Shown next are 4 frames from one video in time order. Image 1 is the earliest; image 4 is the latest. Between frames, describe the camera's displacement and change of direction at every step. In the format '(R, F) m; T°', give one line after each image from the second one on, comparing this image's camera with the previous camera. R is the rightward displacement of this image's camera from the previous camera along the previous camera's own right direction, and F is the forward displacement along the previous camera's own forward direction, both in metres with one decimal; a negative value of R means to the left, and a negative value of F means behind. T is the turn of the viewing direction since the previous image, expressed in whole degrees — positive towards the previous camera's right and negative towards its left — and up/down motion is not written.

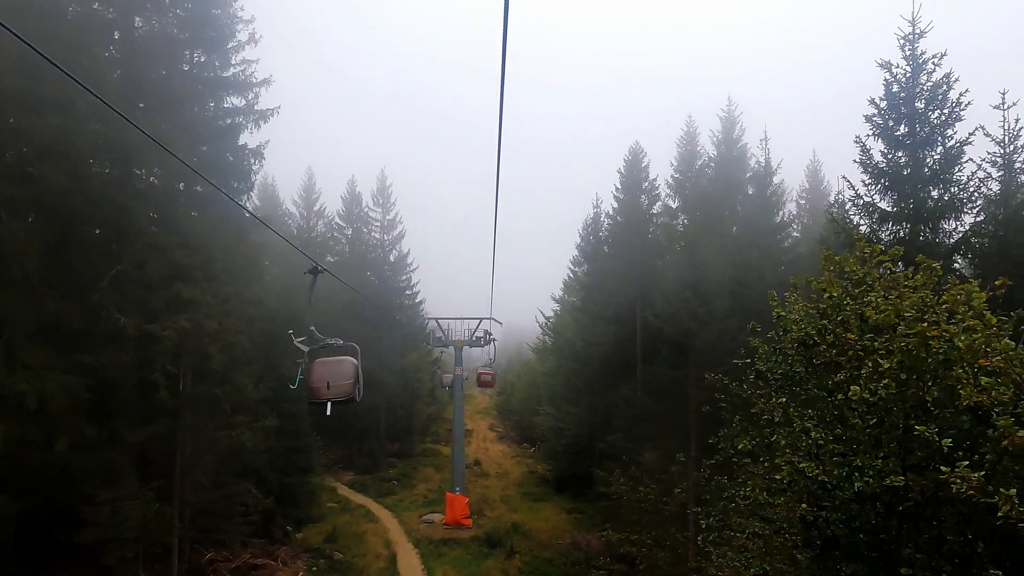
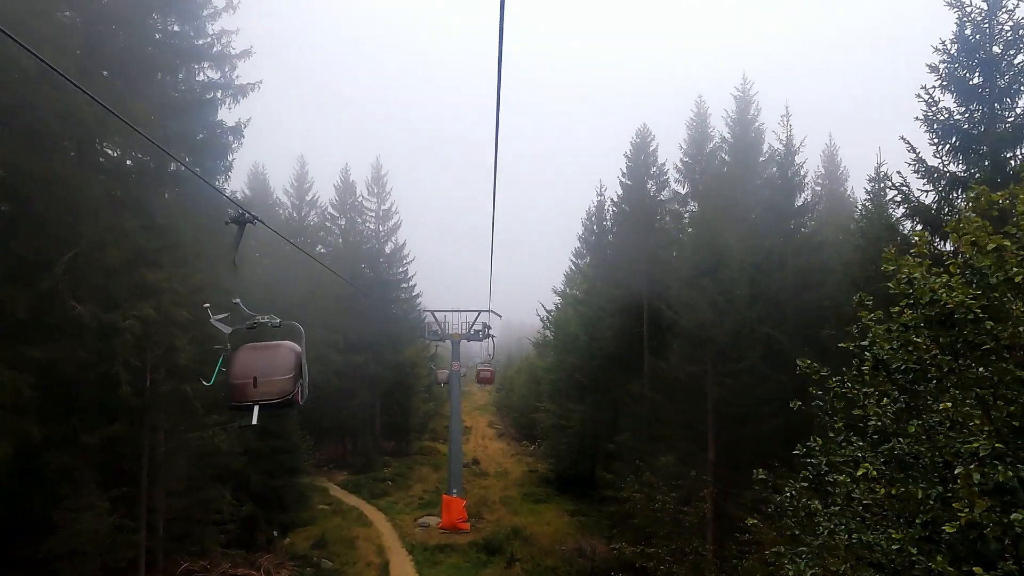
(0.0, +1.3) m; 0°
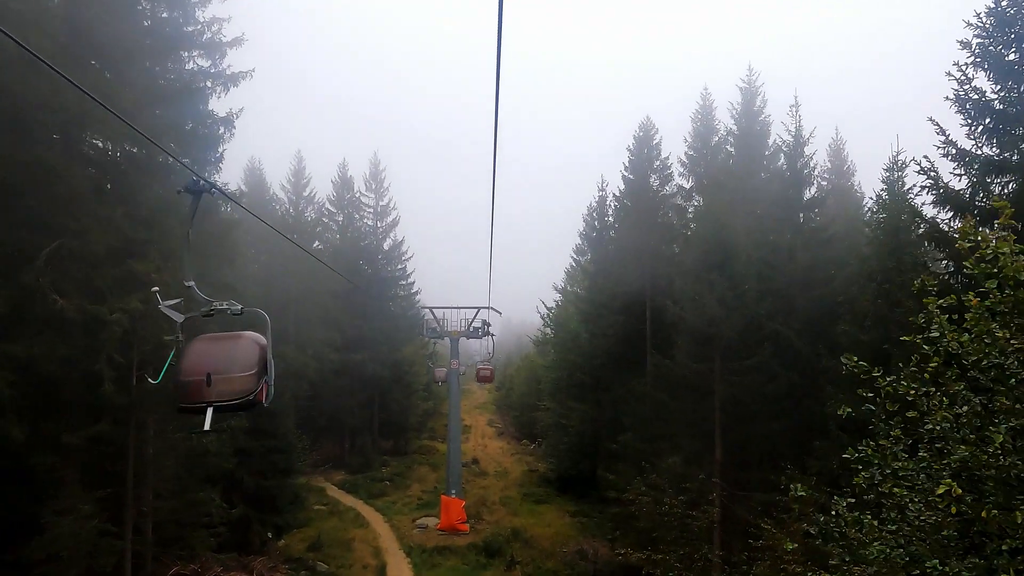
(0.0, +0.5) m; 0°
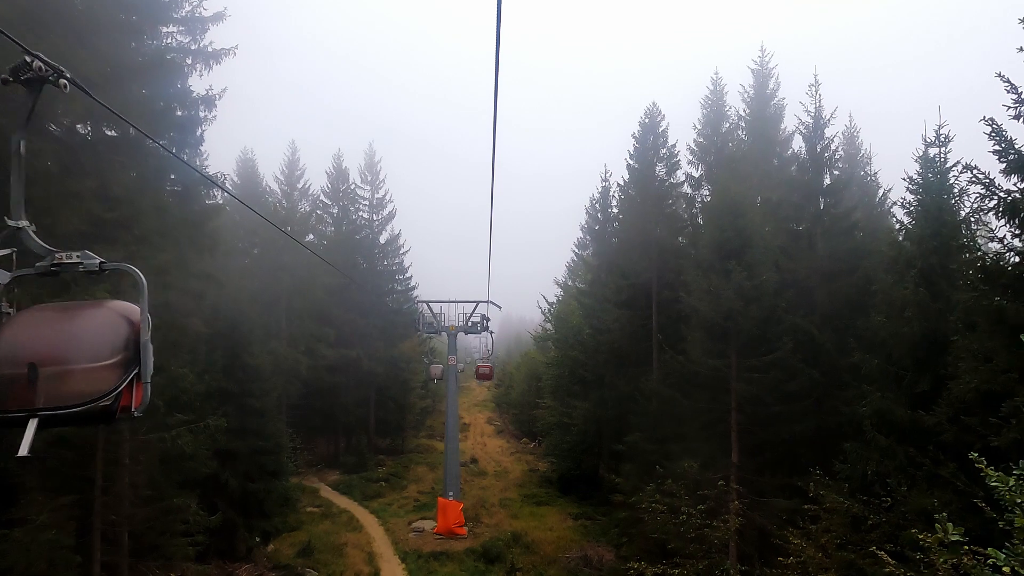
(0.0, +1.0) m; 0°
